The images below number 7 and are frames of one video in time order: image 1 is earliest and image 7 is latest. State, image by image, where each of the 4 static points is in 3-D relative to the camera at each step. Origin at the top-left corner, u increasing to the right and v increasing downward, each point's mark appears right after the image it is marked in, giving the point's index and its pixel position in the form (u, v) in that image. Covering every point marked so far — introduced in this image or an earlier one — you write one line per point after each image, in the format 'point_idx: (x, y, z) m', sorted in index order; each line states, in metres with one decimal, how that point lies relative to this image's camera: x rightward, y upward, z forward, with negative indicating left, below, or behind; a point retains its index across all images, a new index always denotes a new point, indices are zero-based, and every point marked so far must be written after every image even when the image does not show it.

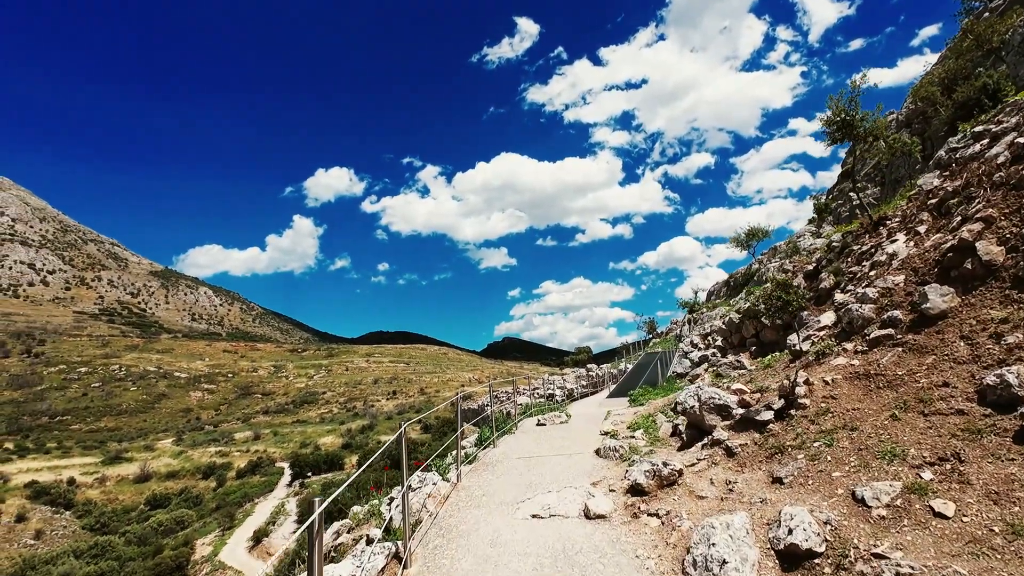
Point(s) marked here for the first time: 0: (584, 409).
0: (+2.9, -4.9, +19.2) m
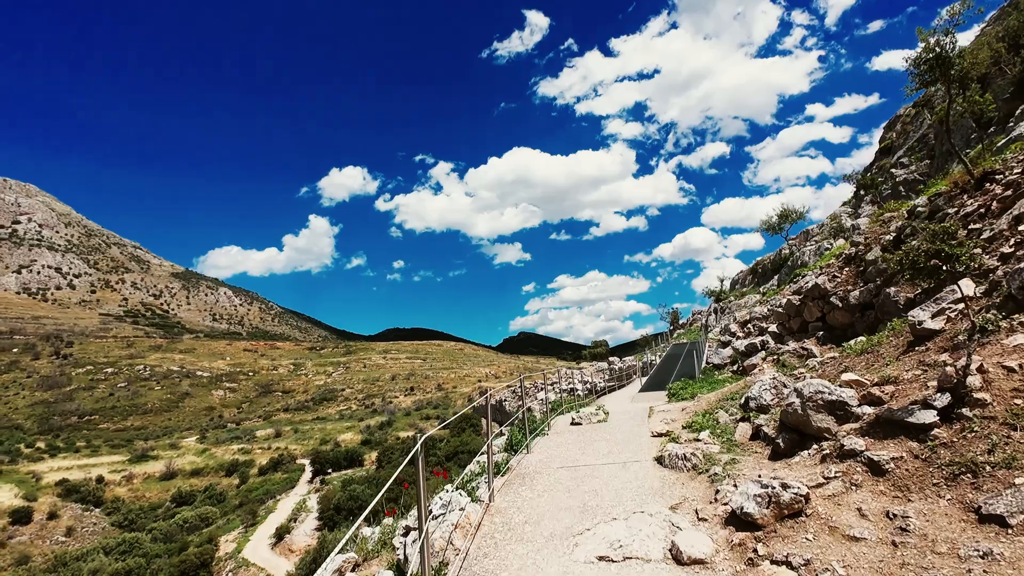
0: (+3.9, -4.3, +17.3) m
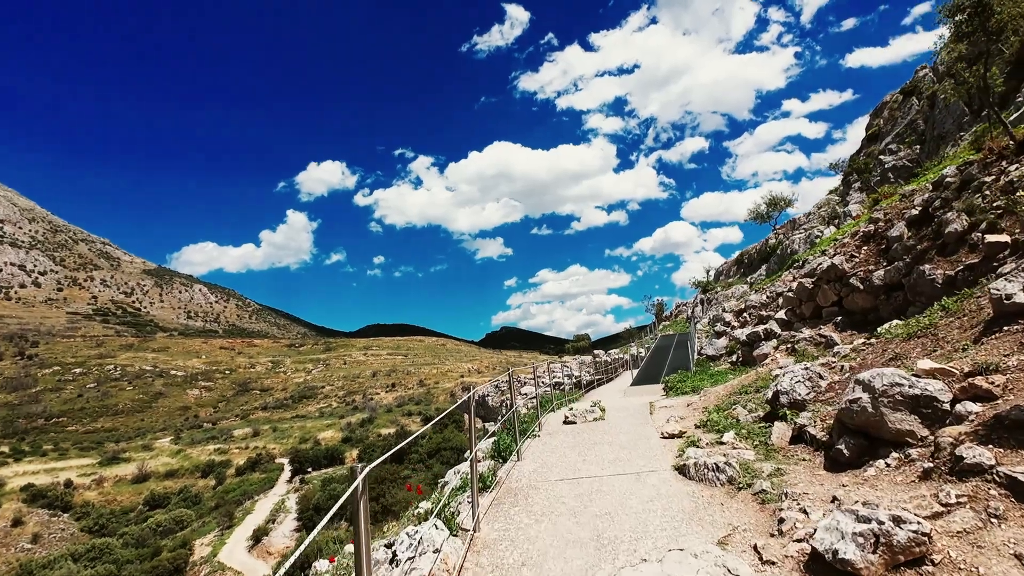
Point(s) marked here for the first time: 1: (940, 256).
0: (+3.4, -3.8, +16.0) m
1: (+8.6, +0.6, +9.7) m
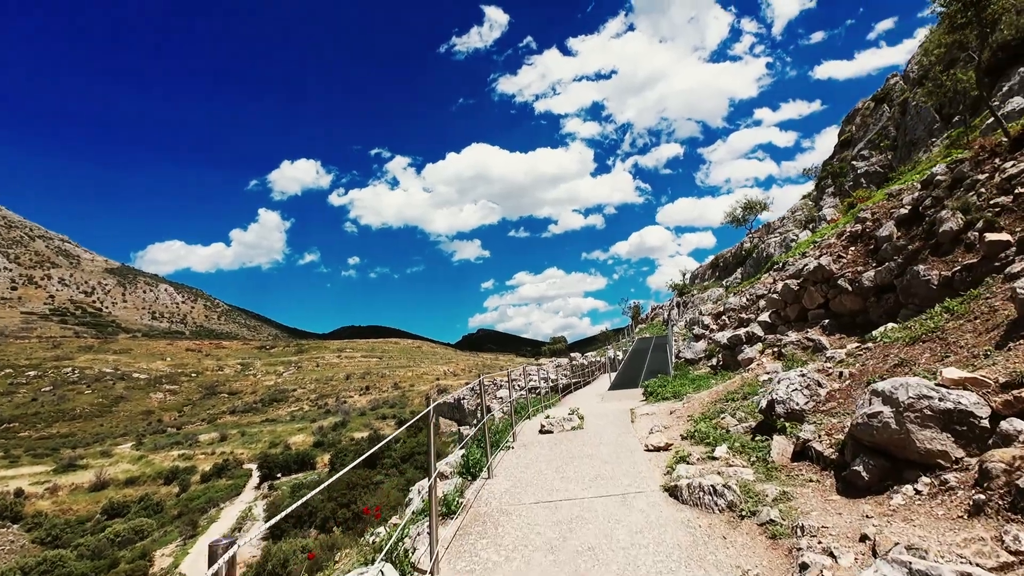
0: (+2.6, -3.8, +15.3) m
1: (+8.0, +0.6, +9.2) m
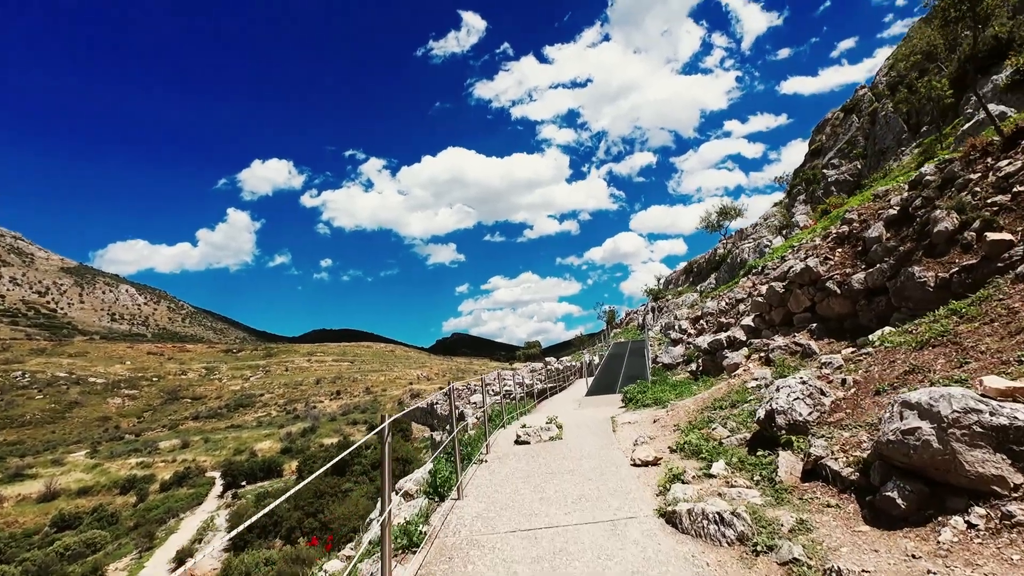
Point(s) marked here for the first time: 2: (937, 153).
0: (+1.8, -3.8, +14.5) m
1: (+7.6, +0.6, +8.8) m
2: (+15.9, +5.1, +18.1) m
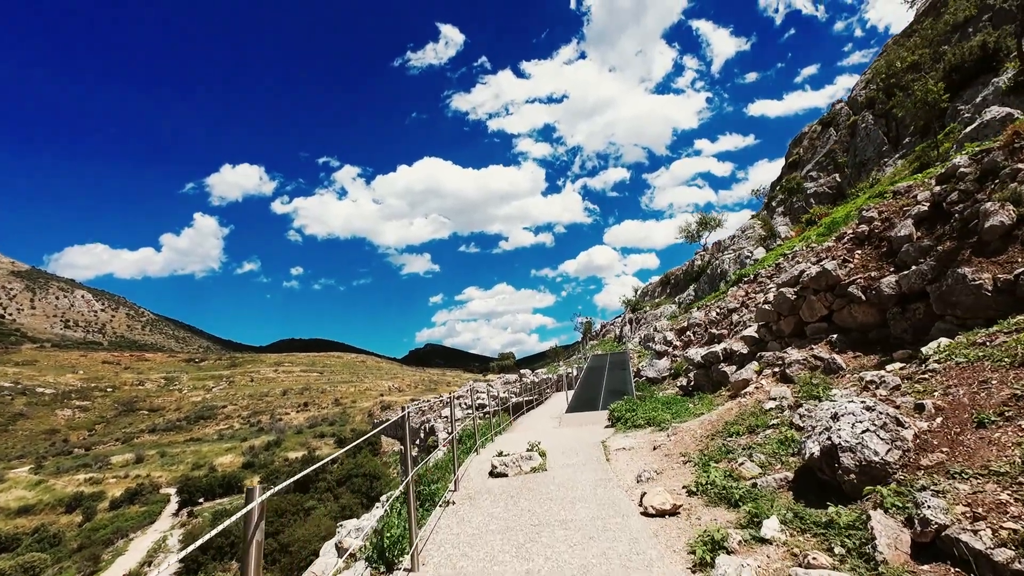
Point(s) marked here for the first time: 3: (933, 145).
0: (+1.1, -4.0, +12.8) m
1: (+7.3, +0.5, +7.5) m
2: (+15.1, +4.7, +17.3) m
3: (+16.7, +5.7, +19.2) m
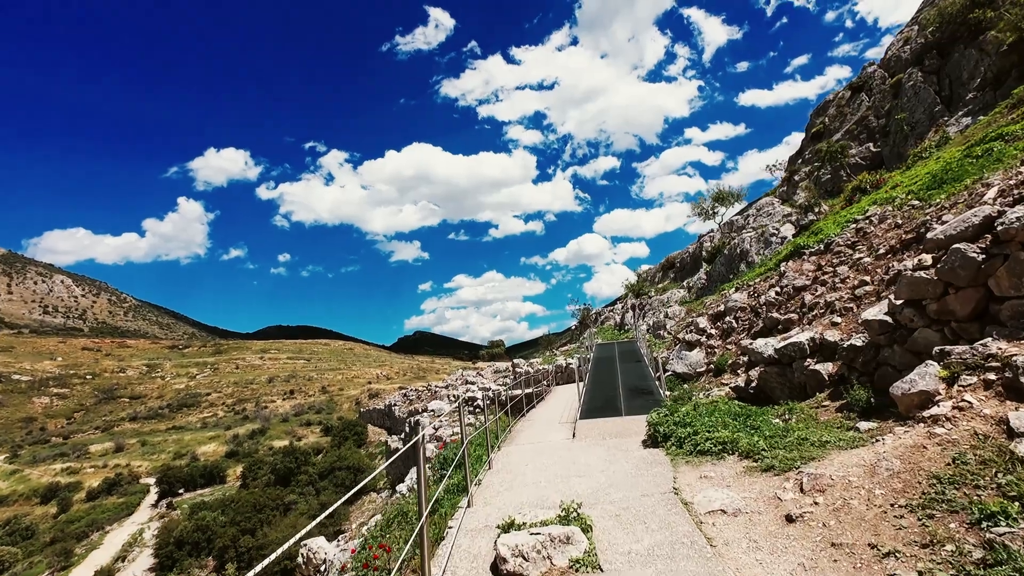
0: (+1.2, -3.2, +8.8) m
1: (+7.5, +1.0, +3.5) m
2: (+15.2, +5.4, +13.4) m
3: (+16.8, +6.4, +15.3) m
